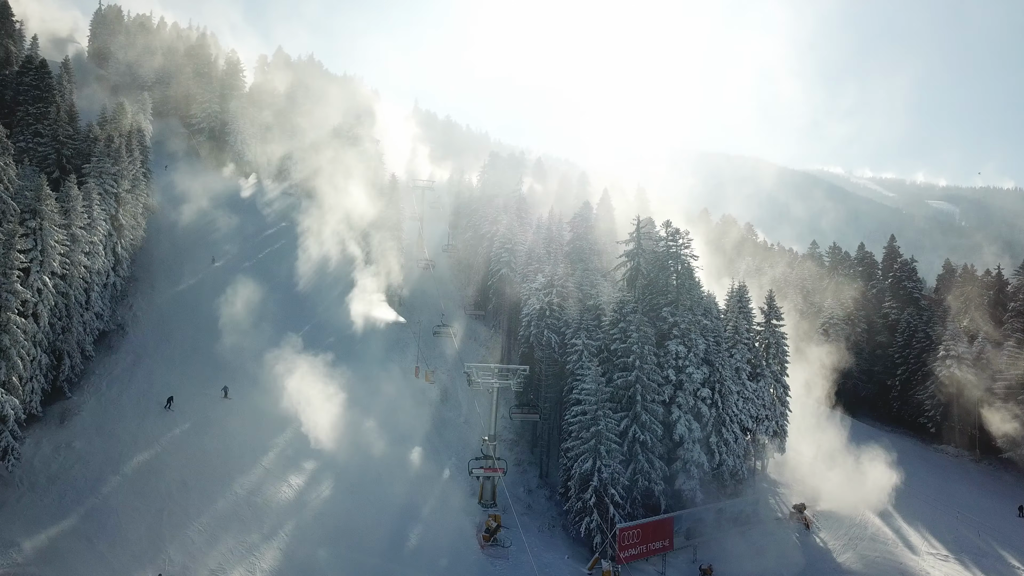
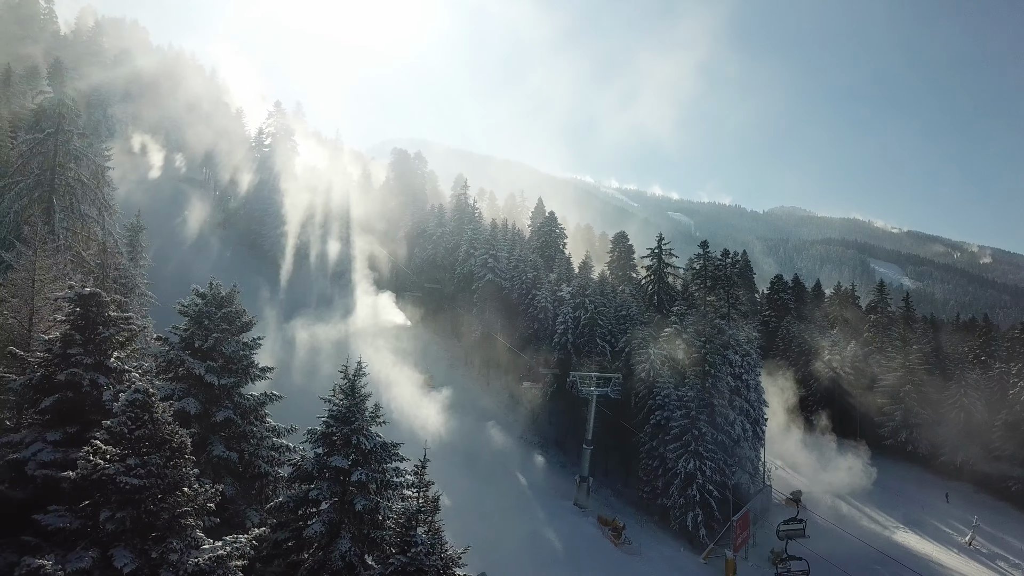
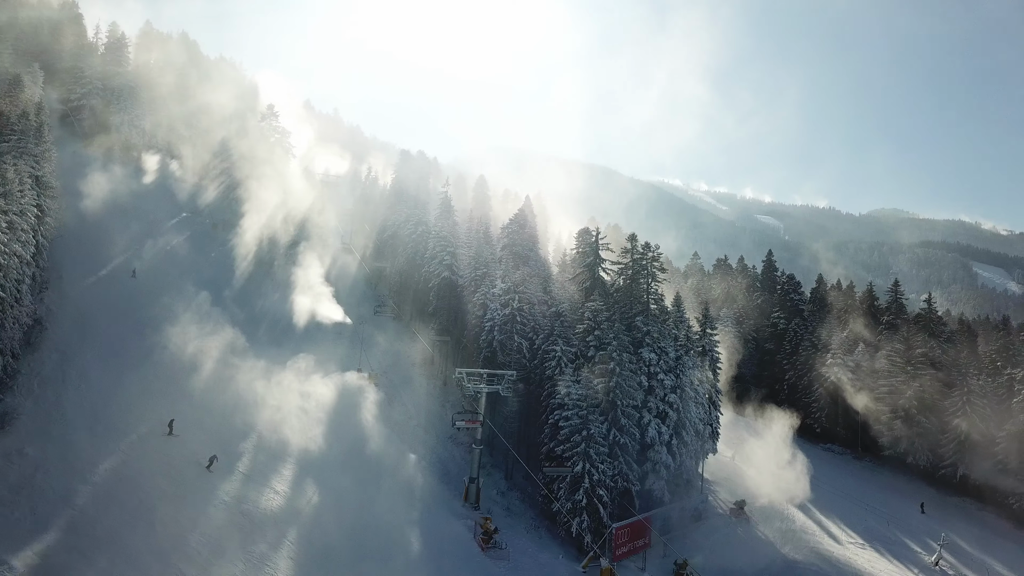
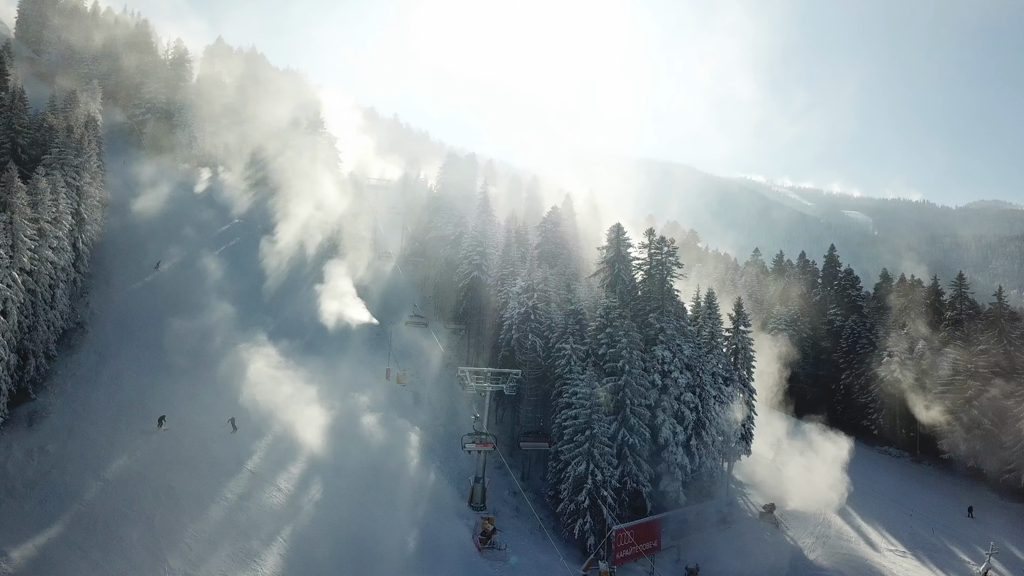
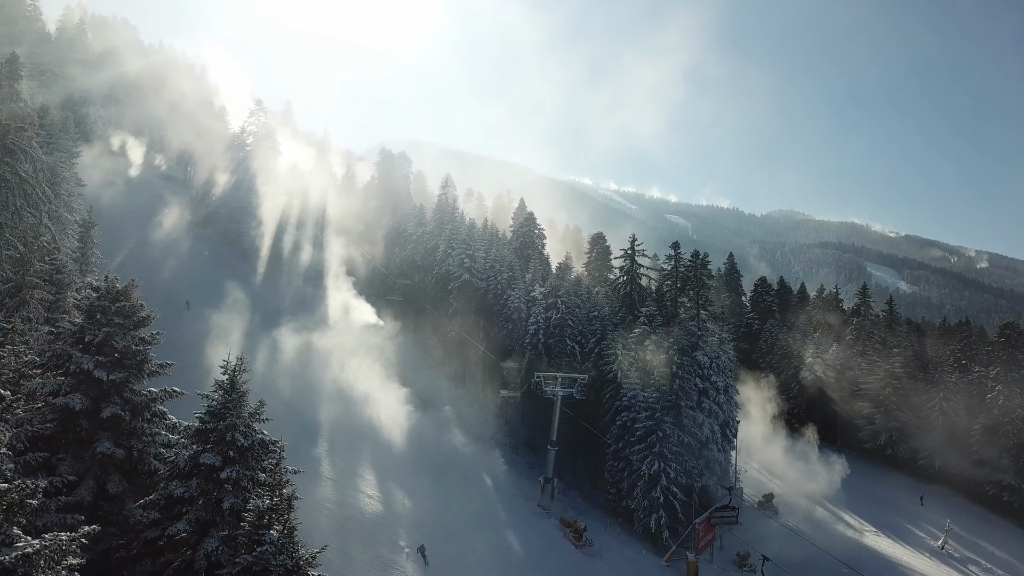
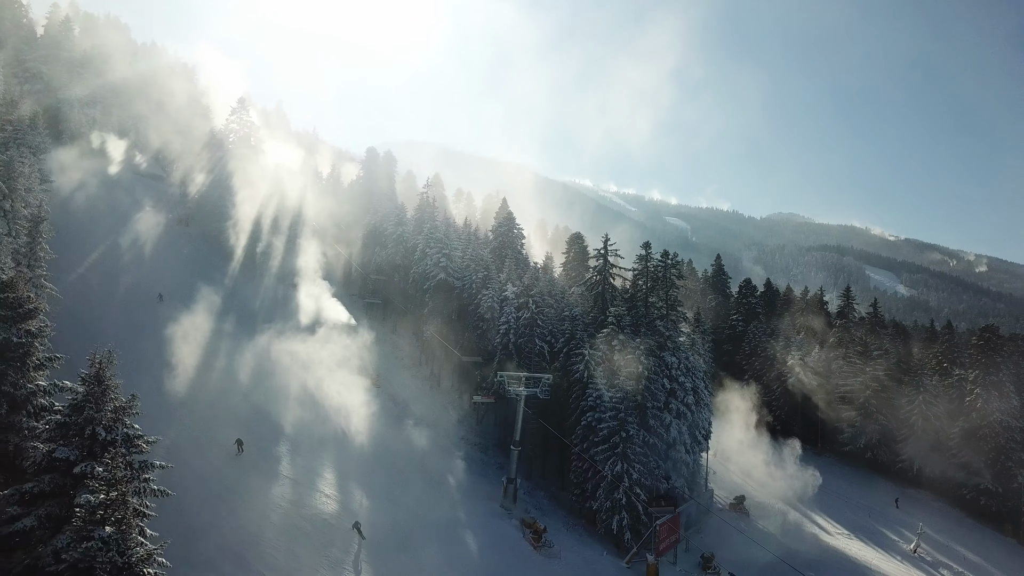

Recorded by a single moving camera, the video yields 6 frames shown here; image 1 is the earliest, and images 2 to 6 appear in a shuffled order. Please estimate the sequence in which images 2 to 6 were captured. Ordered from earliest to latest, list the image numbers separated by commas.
4, 3, 6, 5, 2
